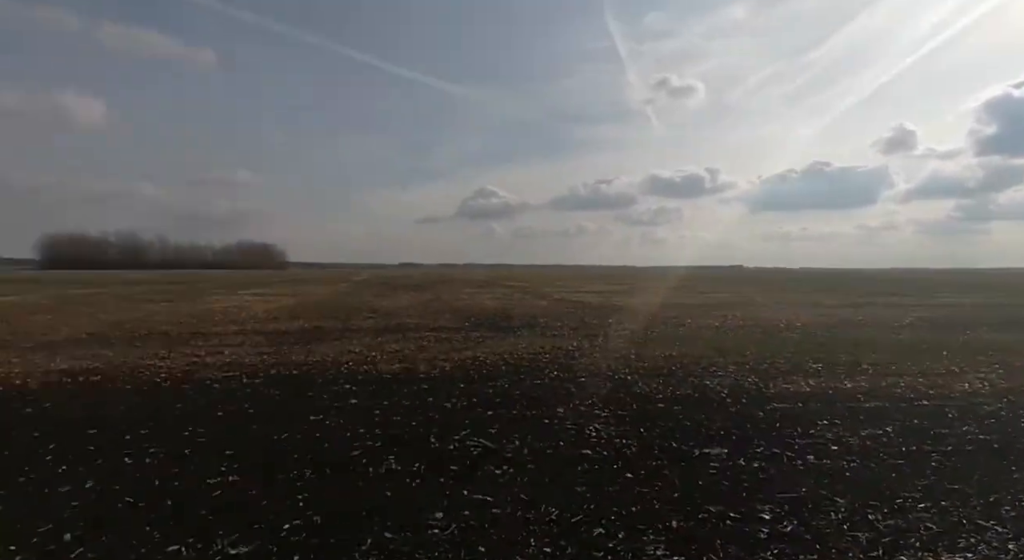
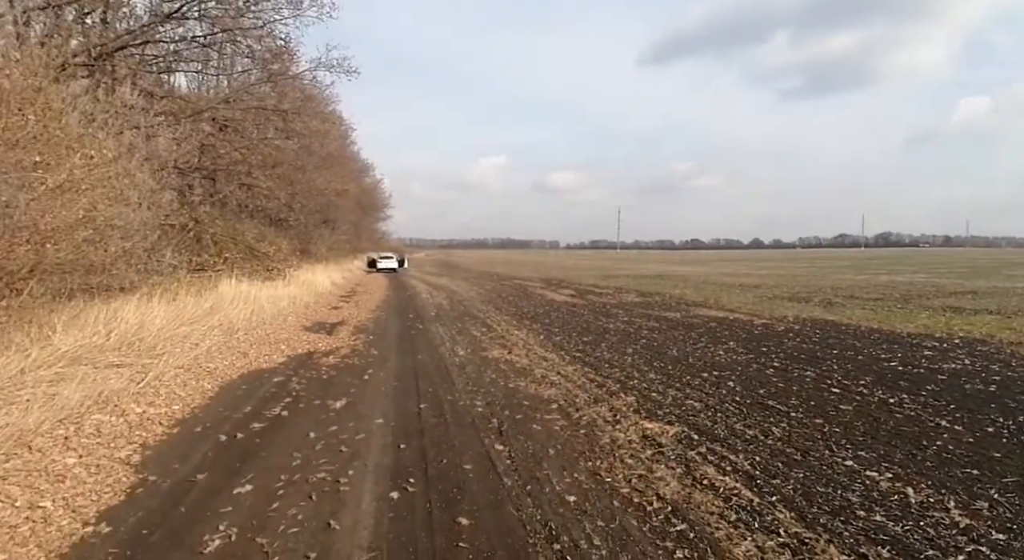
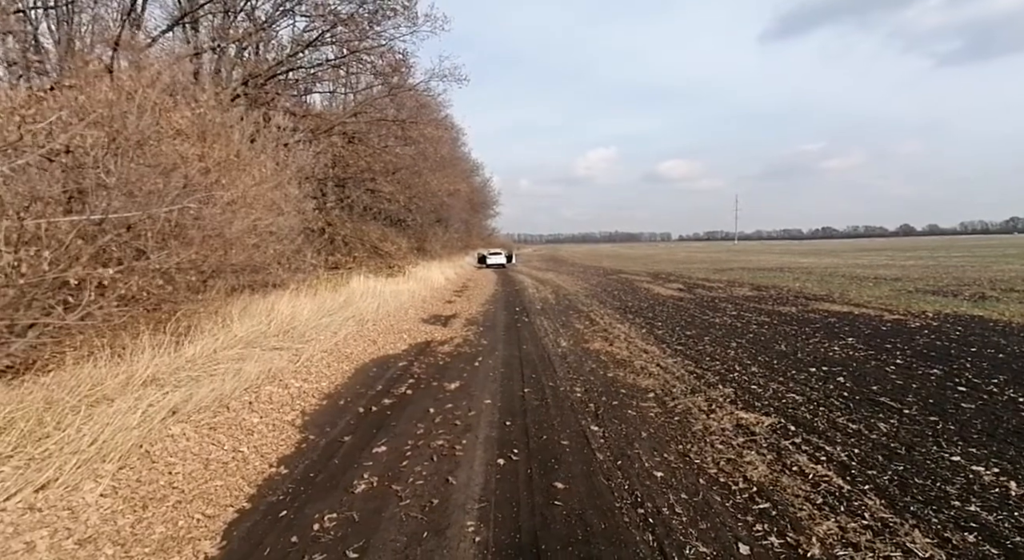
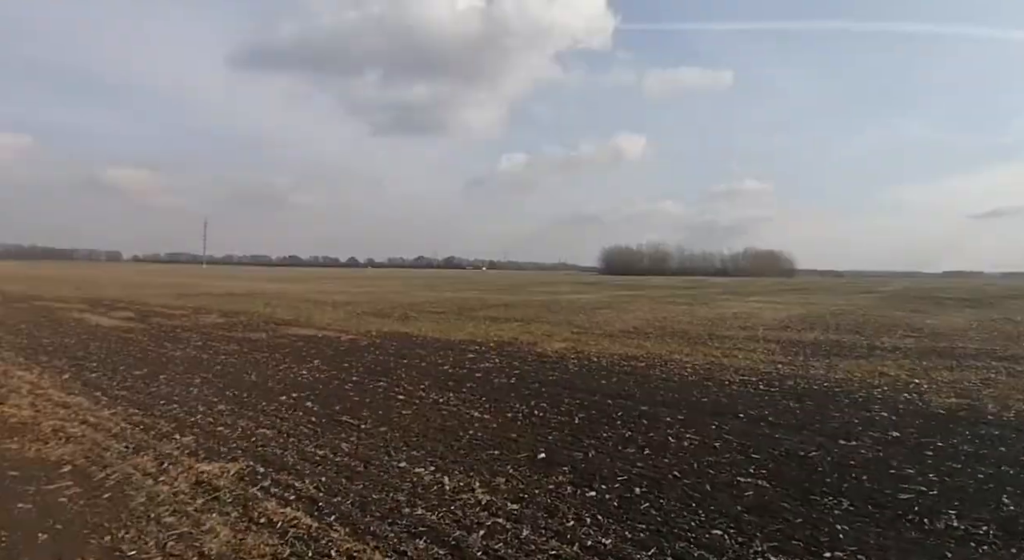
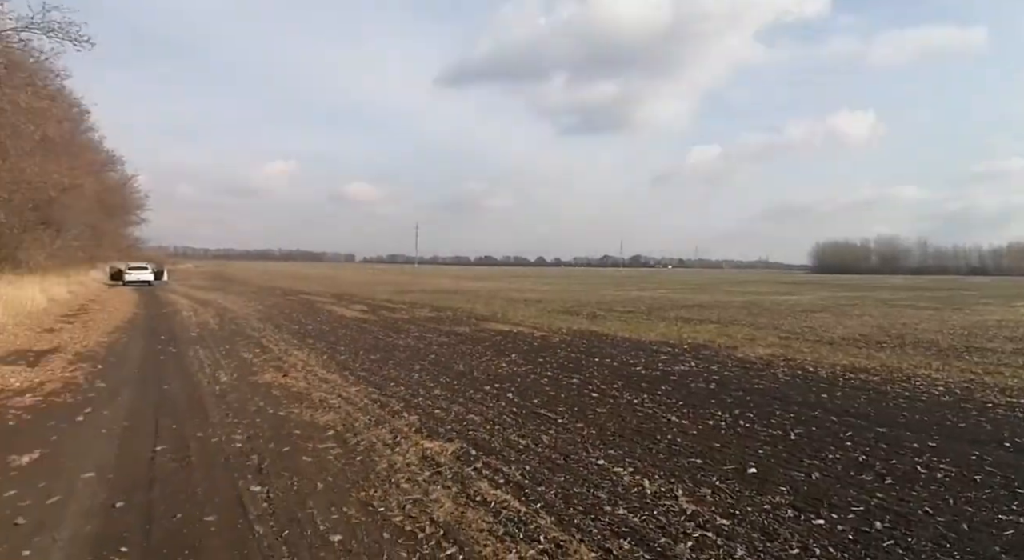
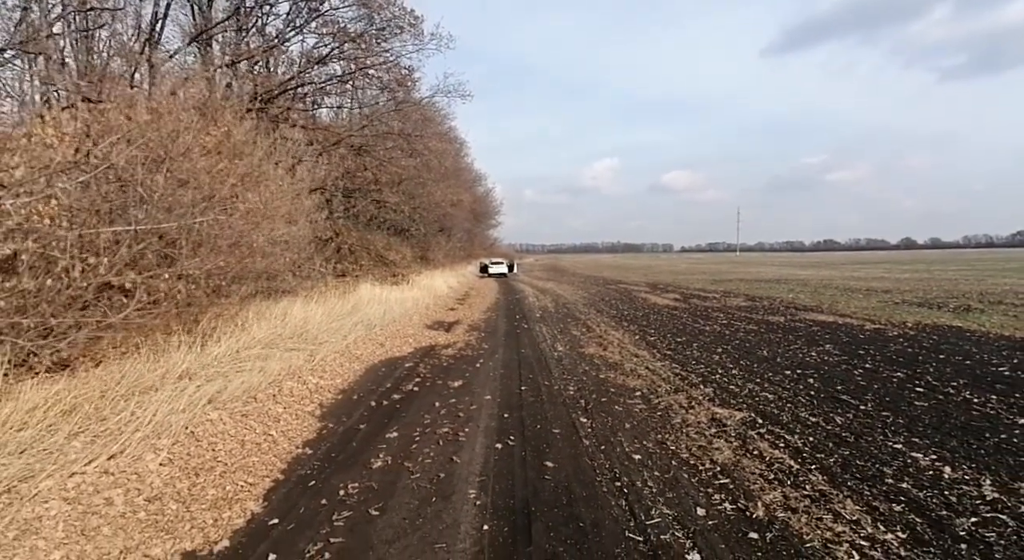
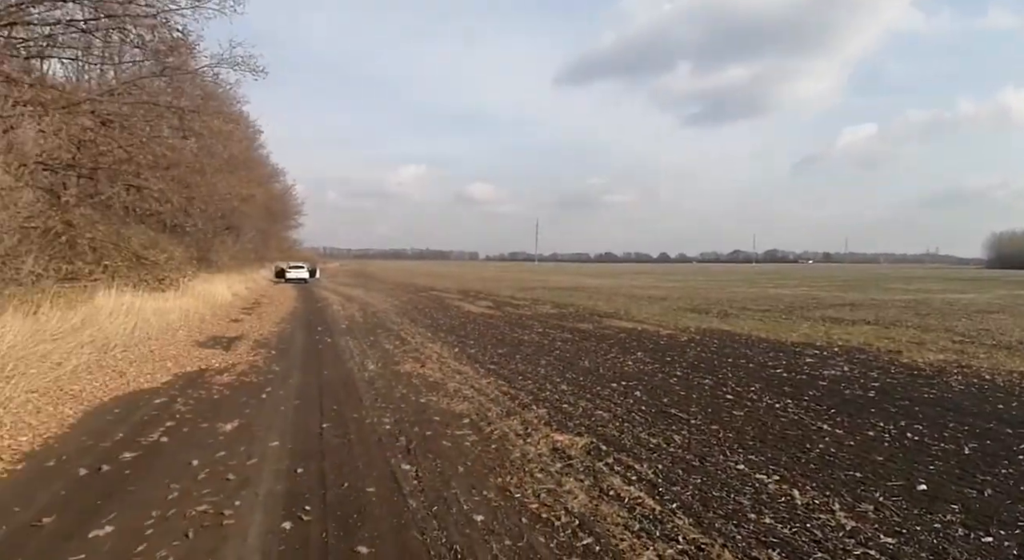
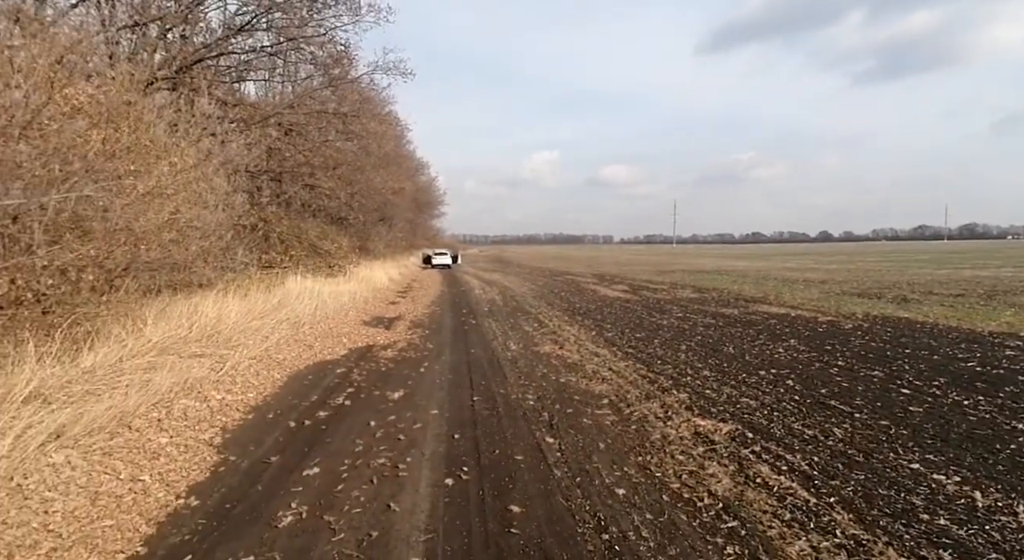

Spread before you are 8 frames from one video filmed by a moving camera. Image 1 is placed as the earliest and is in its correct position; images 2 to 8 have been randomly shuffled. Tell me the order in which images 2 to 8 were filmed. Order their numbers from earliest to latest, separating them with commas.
4, 5, 7, 2, 8, 3, 6
